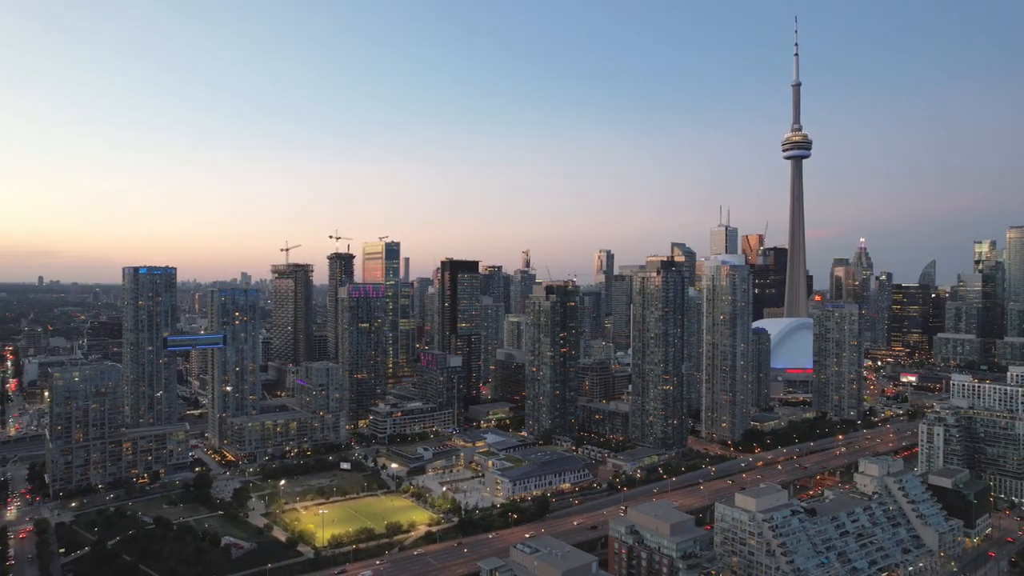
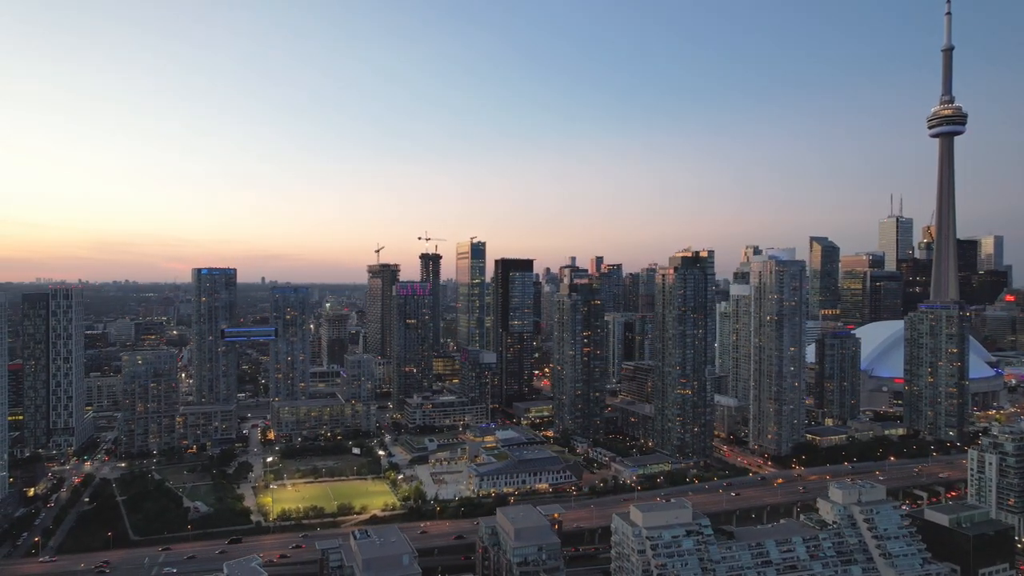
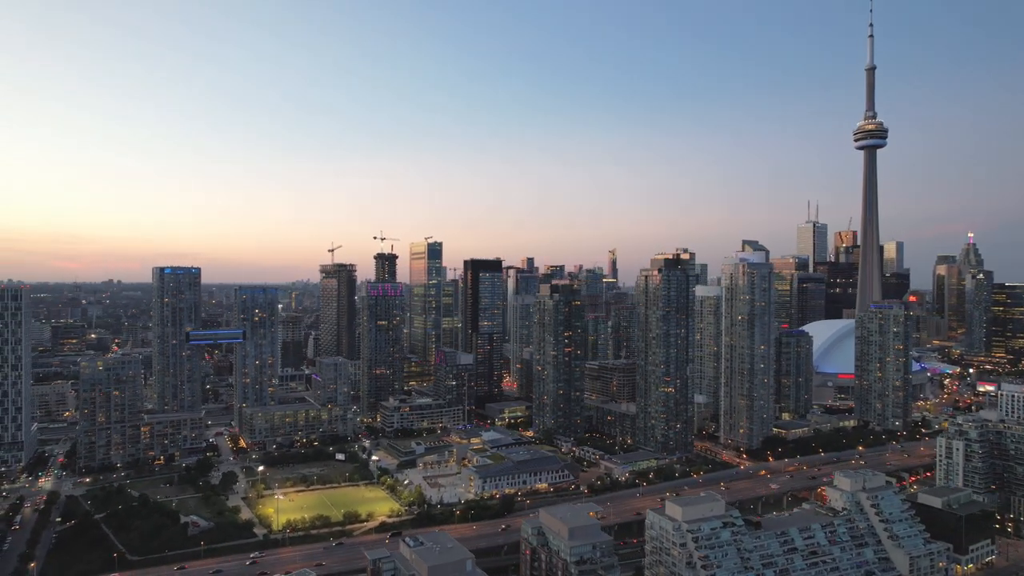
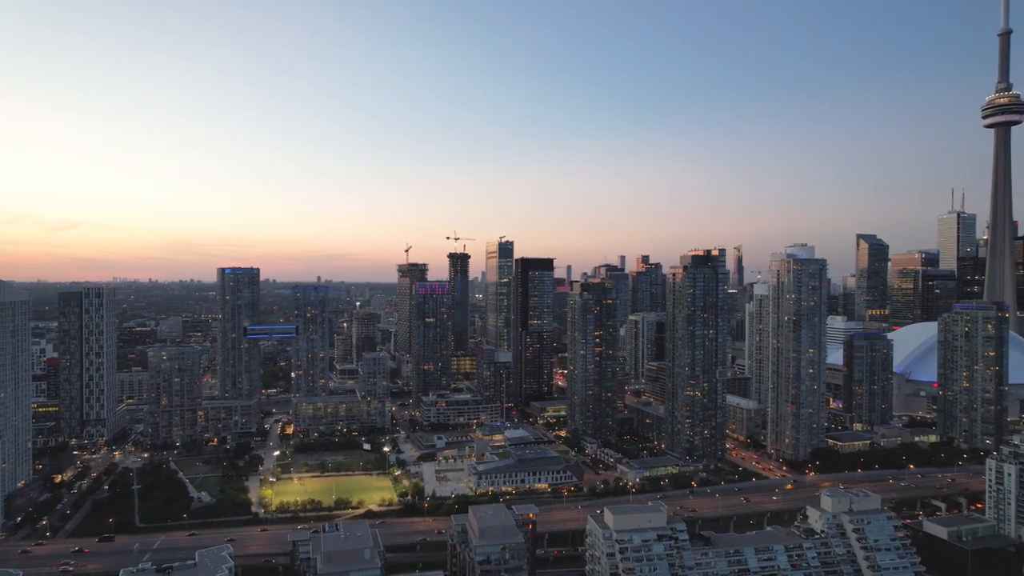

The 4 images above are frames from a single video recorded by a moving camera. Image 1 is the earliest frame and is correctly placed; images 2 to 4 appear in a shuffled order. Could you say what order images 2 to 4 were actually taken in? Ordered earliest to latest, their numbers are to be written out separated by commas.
3, 2, 4
